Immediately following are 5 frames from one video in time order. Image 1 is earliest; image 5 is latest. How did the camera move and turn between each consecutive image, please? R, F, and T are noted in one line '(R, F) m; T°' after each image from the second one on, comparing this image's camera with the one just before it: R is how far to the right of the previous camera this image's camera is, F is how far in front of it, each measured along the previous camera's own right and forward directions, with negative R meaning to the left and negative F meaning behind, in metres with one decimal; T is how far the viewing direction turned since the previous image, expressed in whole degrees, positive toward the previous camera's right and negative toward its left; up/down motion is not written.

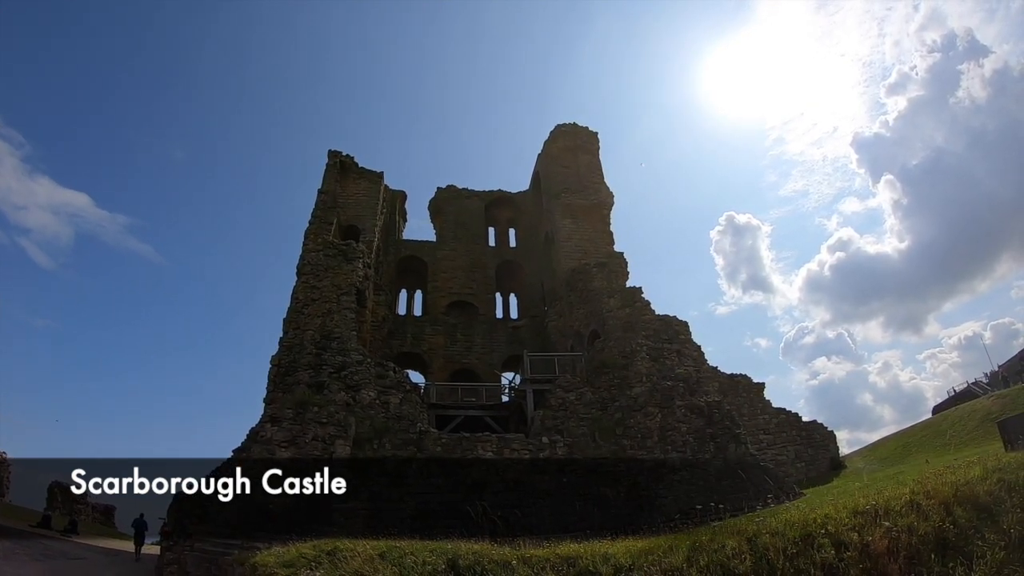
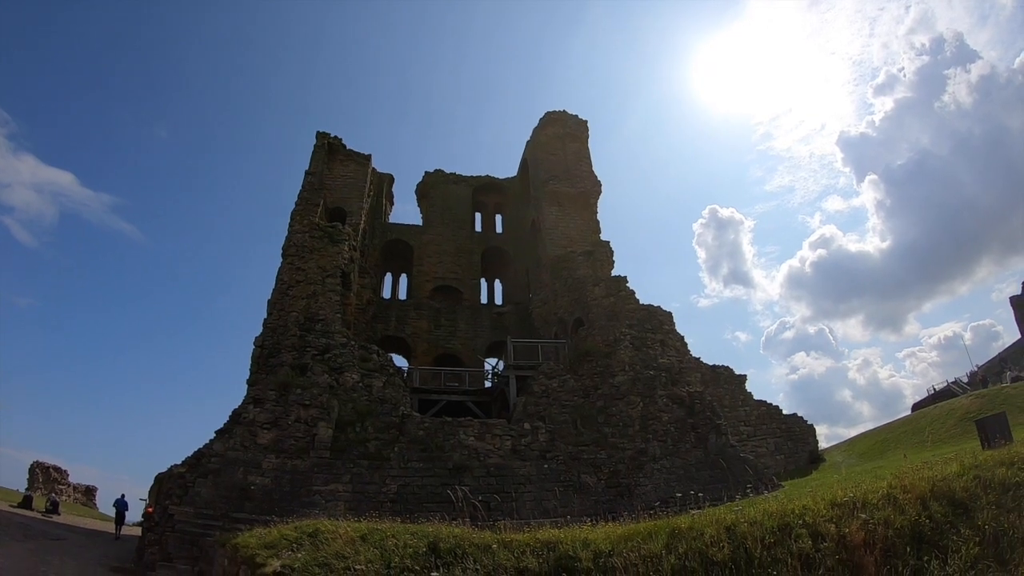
(0.0, 0.0) m; +1°
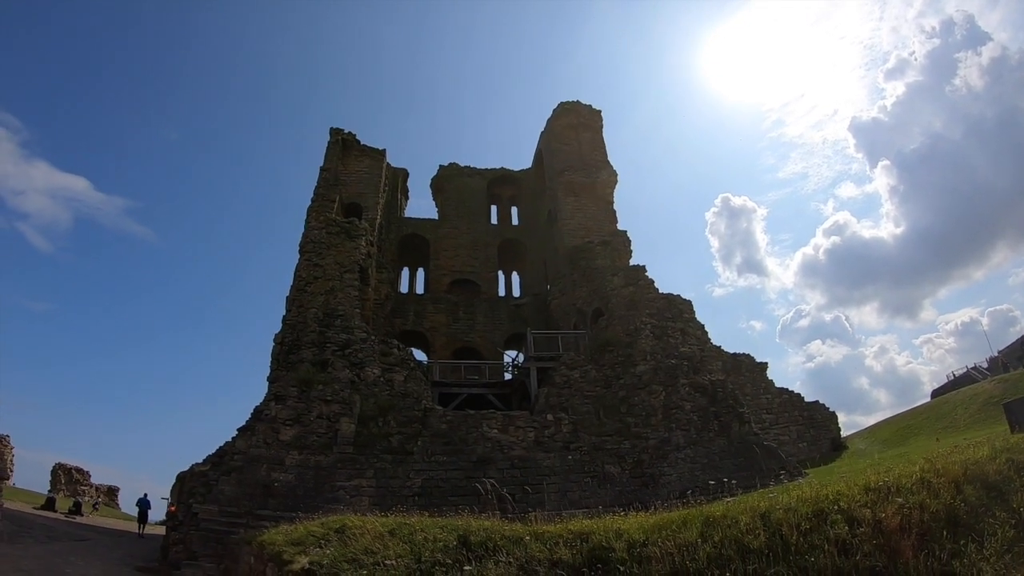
(-0.2, +0.1) m; -1°
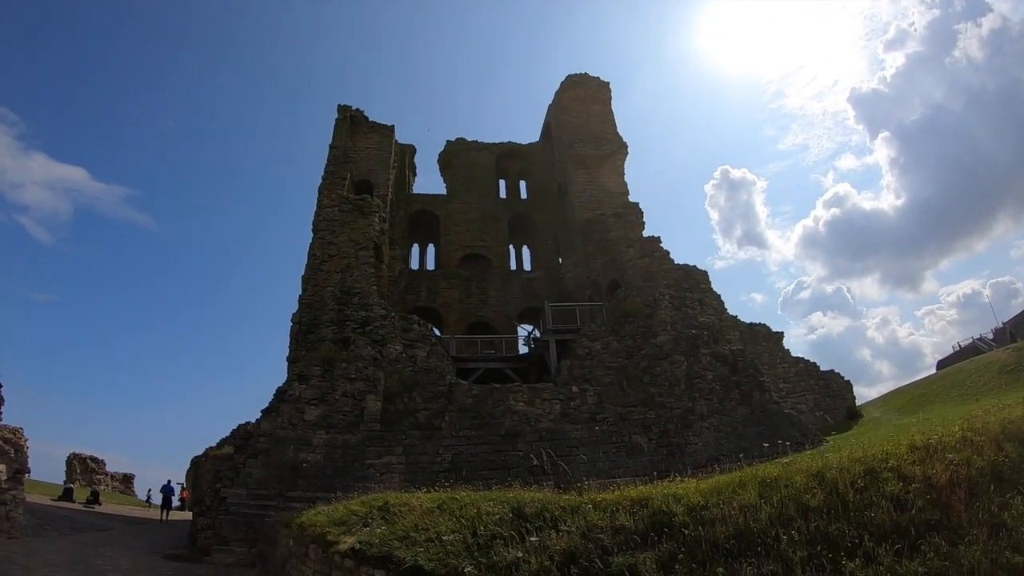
(-0.6, +0.1) m; 0°
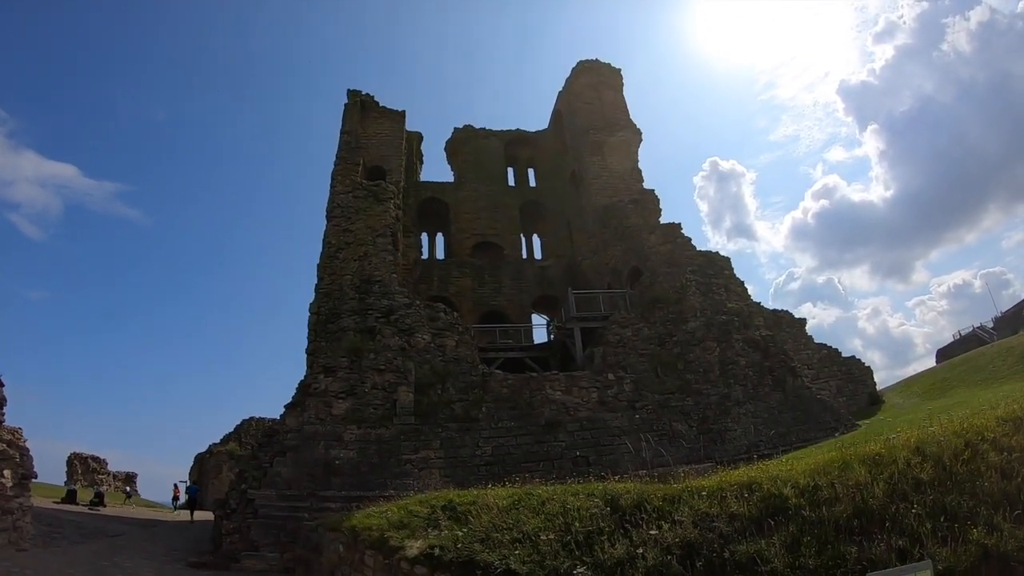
(-1.1, +0.6) m; +2°
